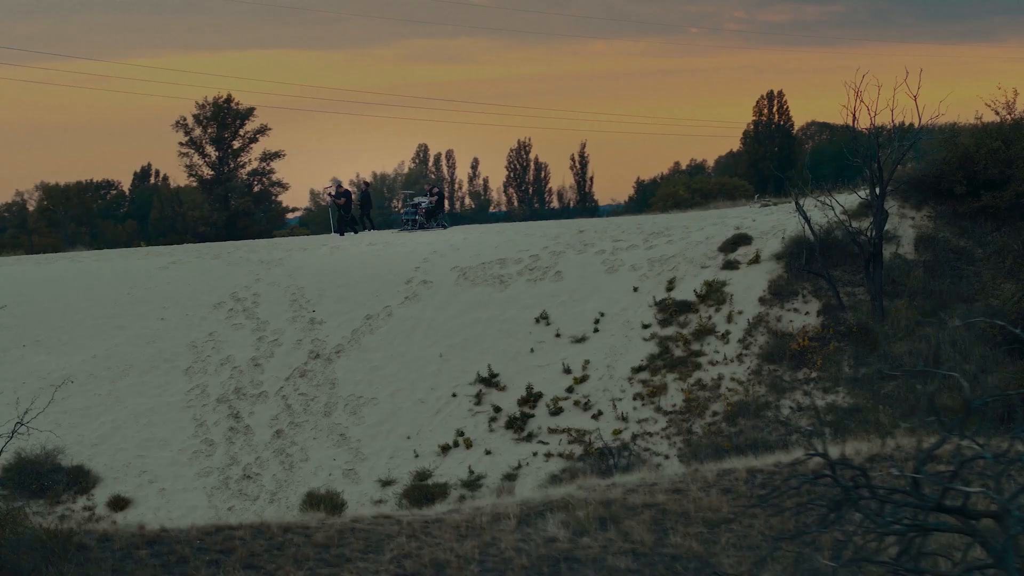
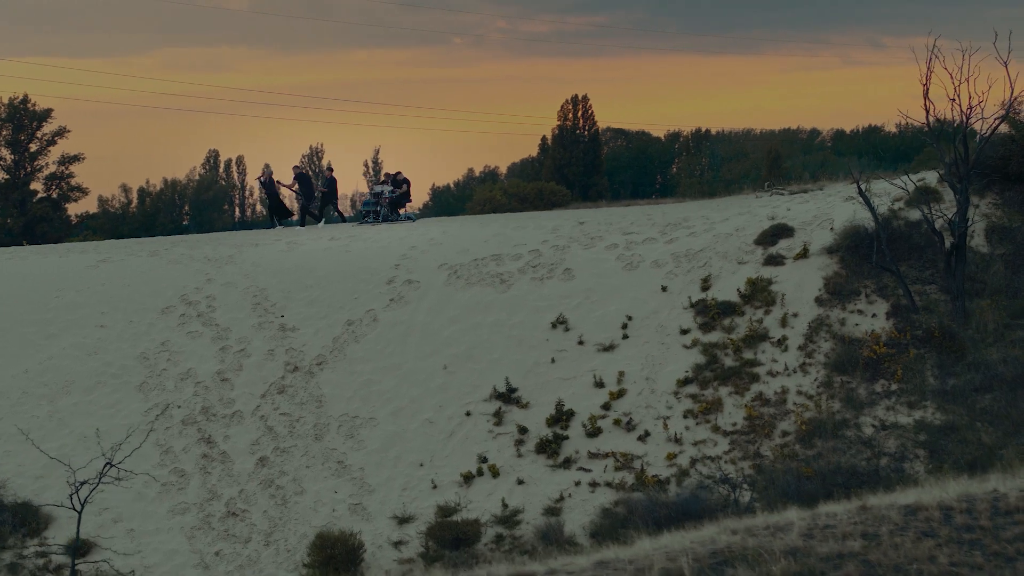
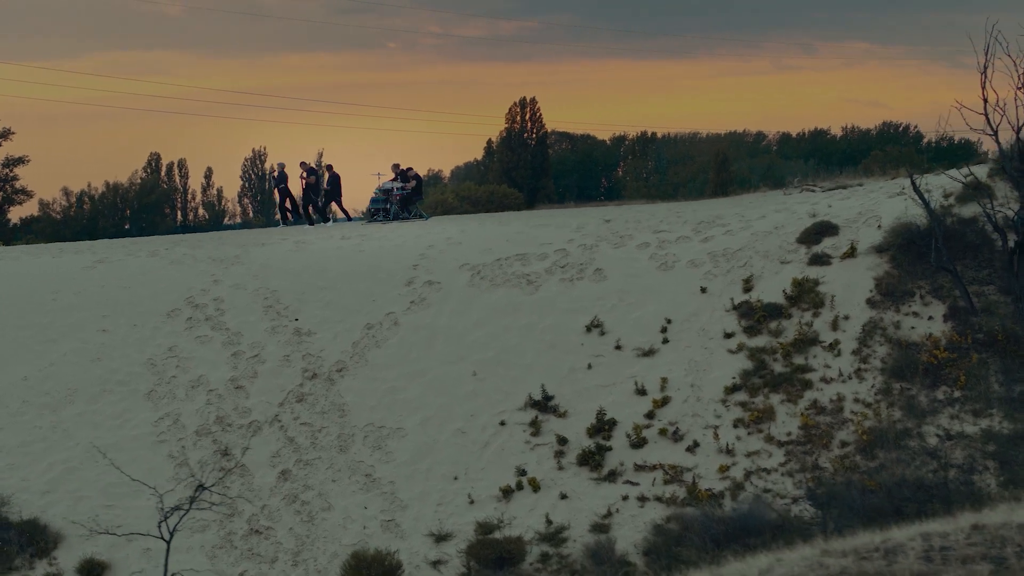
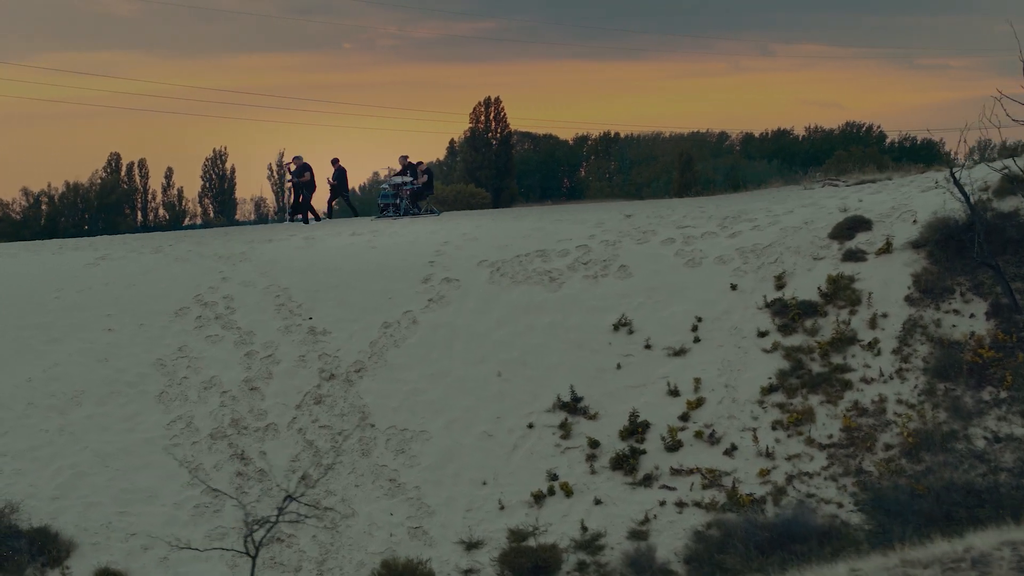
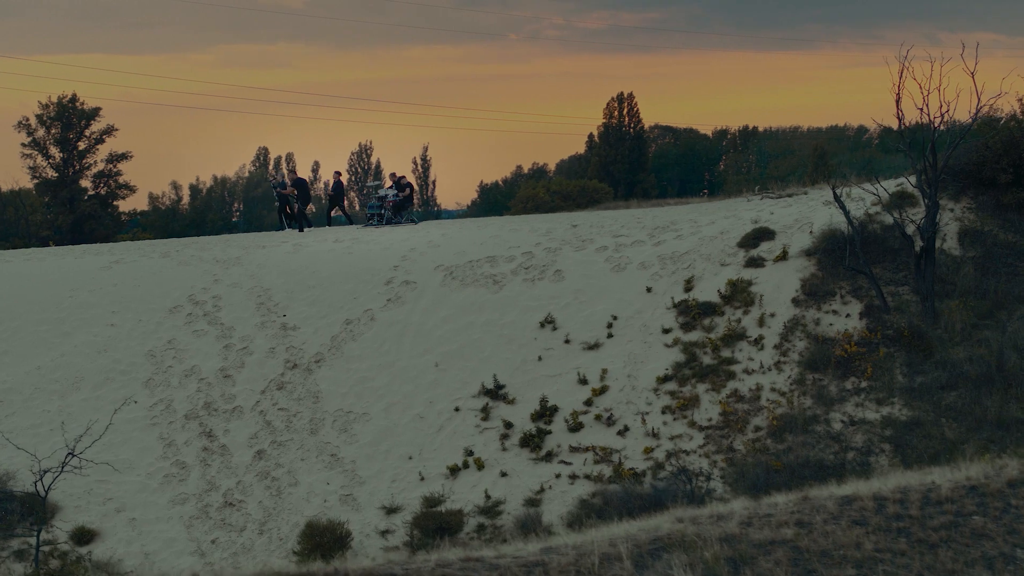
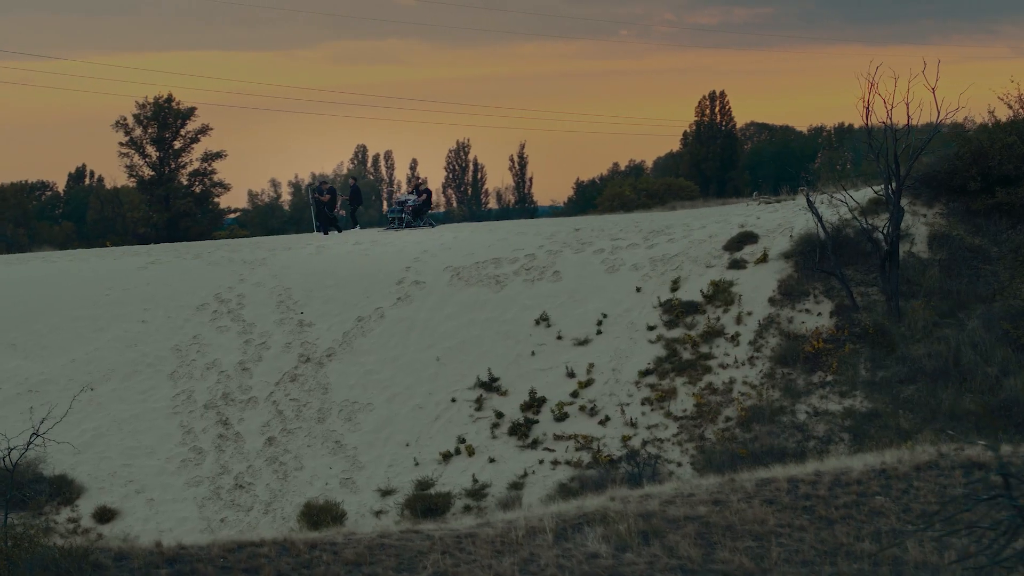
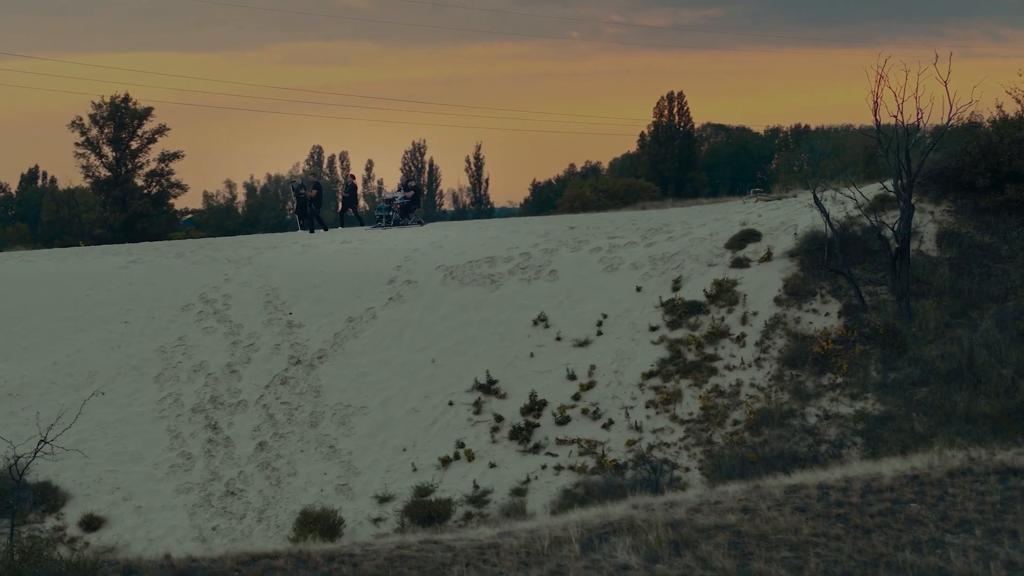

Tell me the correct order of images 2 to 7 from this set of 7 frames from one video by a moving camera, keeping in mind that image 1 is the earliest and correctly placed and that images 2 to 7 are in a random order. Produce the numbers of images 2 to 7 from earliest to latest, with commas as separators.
6, 7, 5, 2, 3, 4
